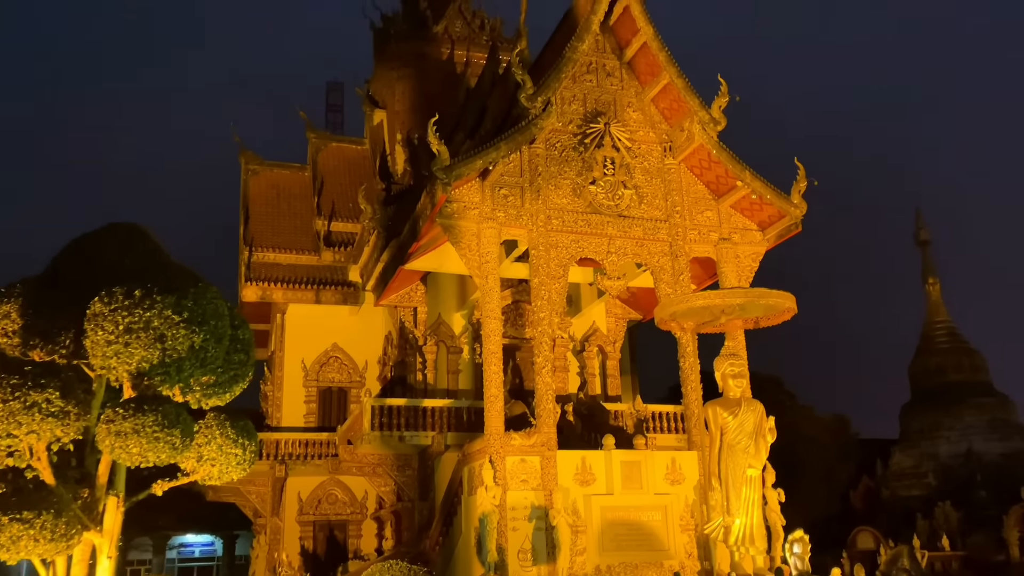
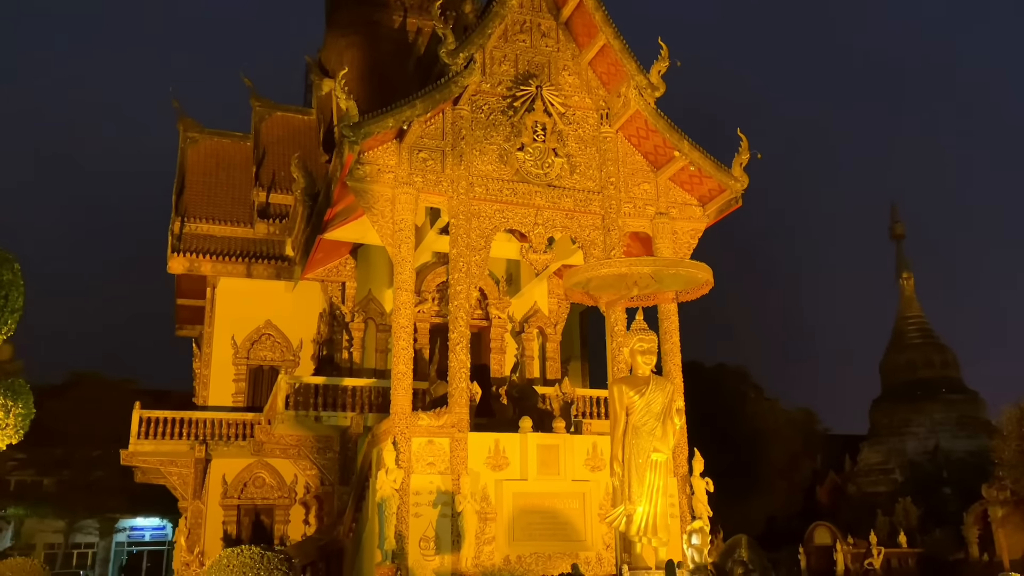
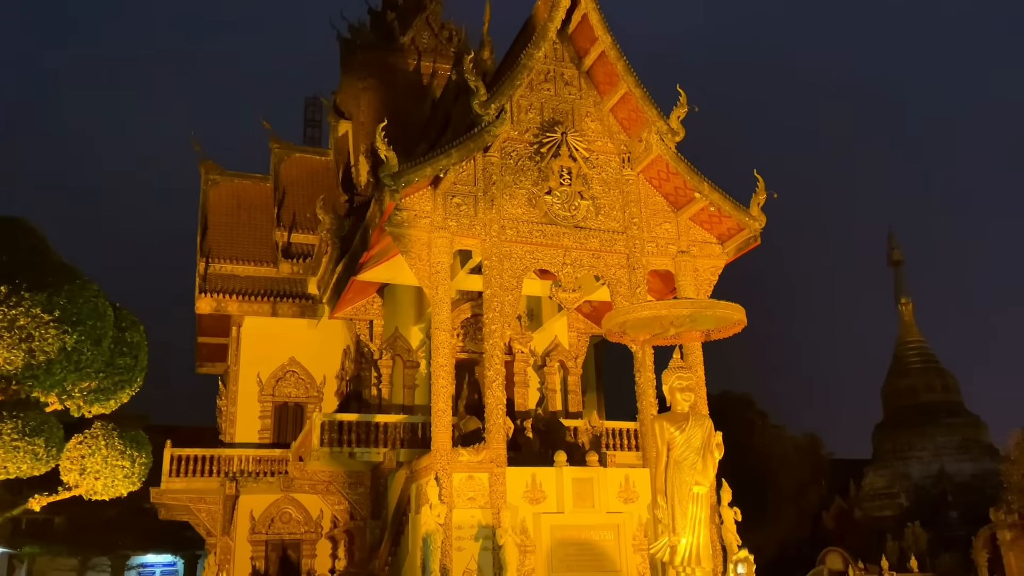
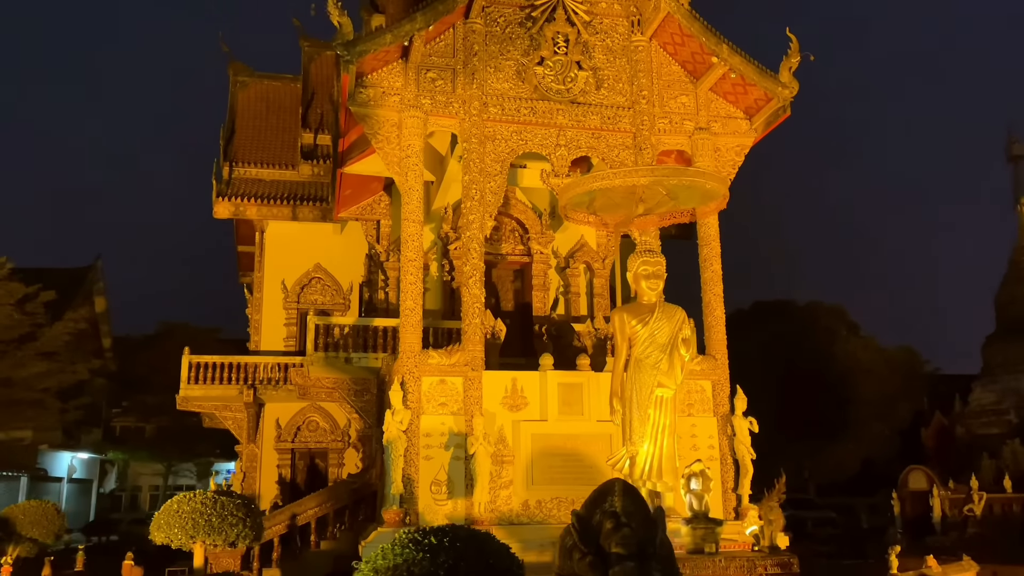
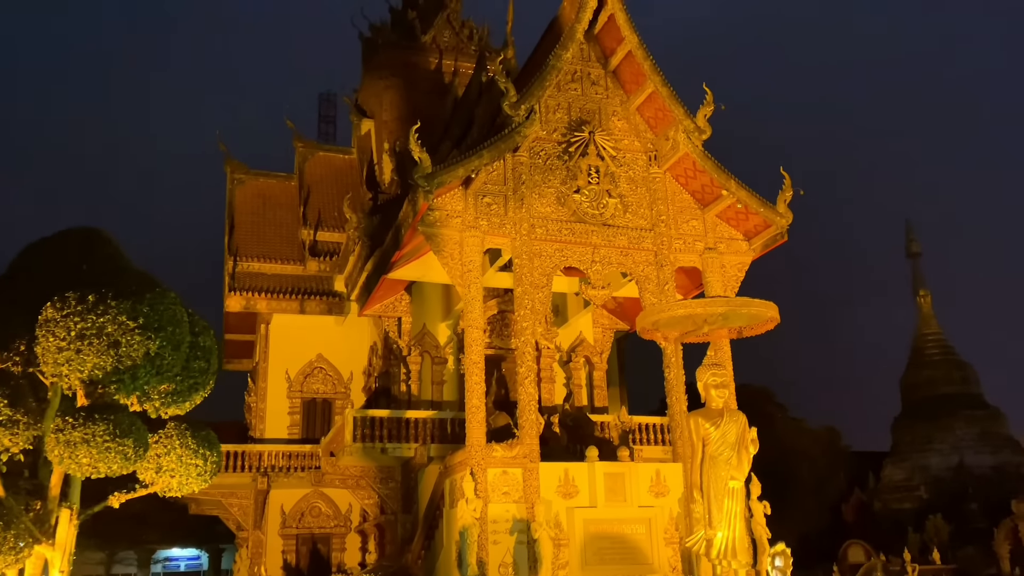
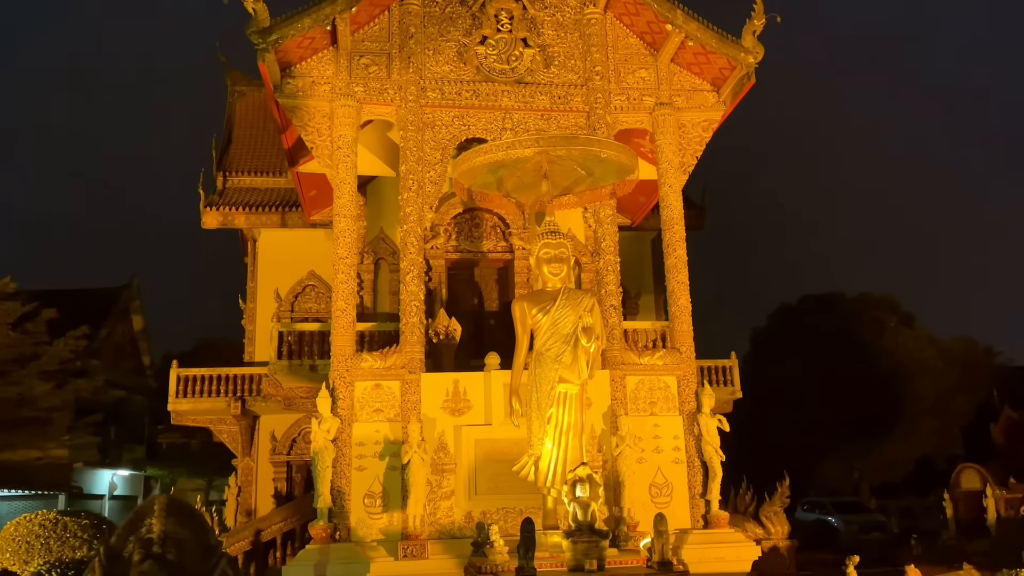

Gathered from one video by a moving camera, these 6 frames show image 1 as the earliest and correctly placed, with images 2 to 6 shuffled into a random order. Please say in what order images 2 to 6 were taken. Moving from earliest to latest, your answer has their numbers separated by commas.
5, 3, 2, 4, 6
